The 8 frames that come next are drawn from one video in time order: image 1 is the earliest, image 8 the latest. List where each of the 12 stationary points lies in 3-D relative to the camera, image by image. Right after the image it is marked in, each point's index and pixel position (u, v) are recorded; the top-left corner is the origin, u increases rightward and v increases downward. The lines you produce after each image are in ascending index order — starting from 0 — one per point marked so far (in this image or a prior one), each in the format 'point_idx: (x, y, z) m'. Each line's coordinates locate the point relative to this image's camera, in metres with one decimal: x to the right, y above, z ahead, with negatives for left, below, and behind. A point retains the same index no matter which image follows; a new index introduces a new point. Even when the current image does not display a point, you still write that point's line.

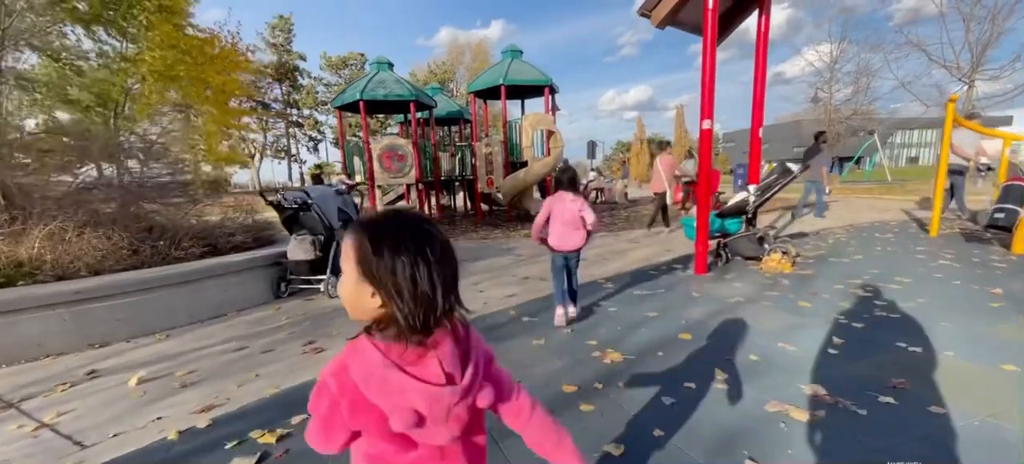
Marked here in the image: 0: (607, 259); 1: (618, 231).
0: (+1.4, -0.4, +7.5) m
1: (+2.4, 0.0, +11.3) m
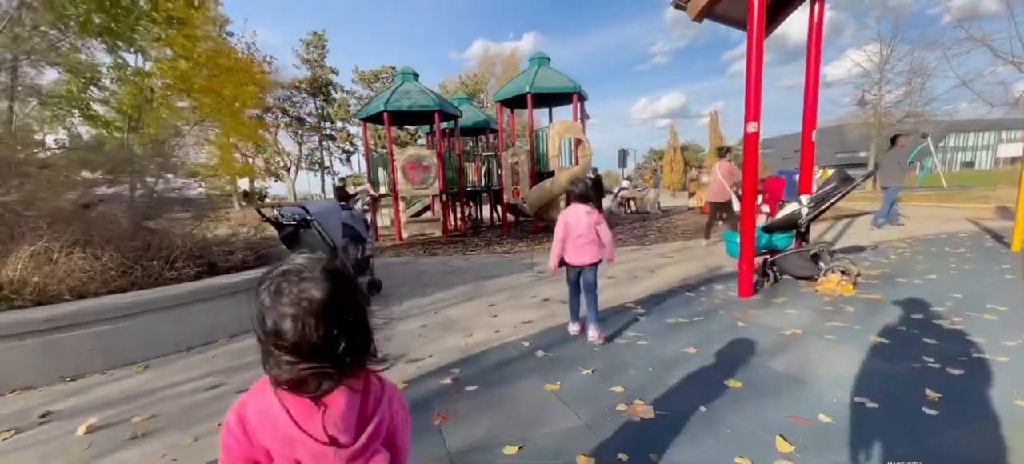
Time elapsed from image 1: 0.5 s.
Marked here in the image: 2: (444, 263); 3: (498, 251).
0: (+1.7, -0.6, +6.8) m
1: (+3.0, -0.2, +10.6) m
2: (-1.3, -0.6, +9.1) m
3: (-0.3, -0.4, +10.8) m
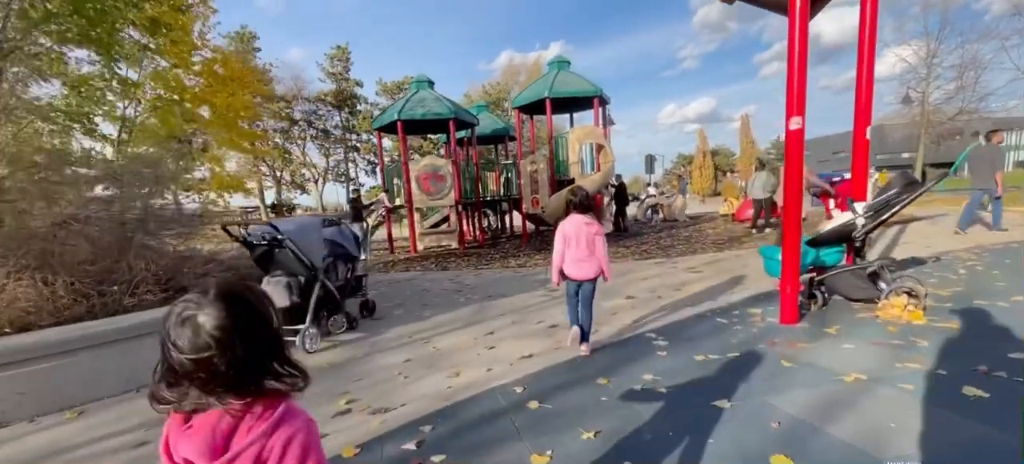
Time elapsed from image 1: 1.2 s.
0: (+1.8, -0.8, +6.0) m
1: (+3.3, -0.5, +9.7) m
2: (-1.1, -0.8, +8.5) m
3: (0.0, -0.7, +10.1) m
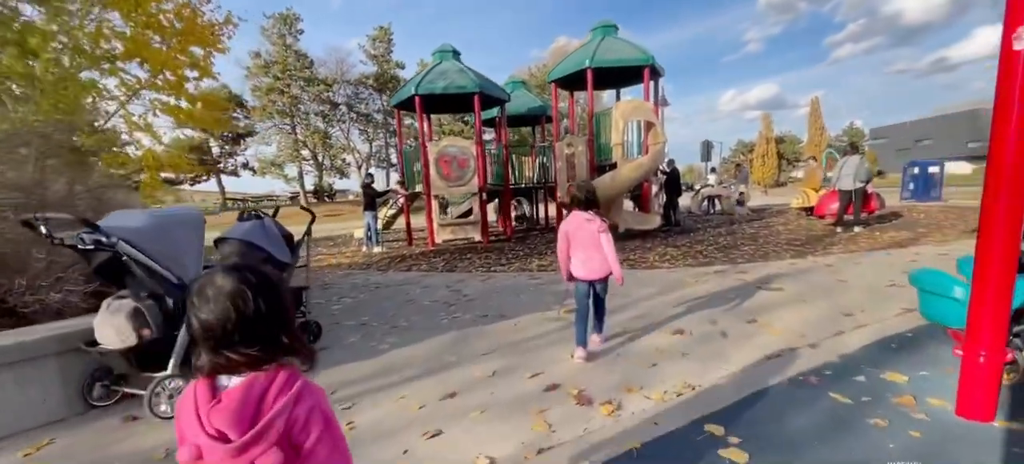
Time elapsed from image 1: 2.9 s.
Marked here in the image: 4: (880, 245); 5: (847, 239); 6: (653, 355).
0: (+1.8, -0.8, +4.1) m
1: (+3.6, -0.4, +7.6) m
2: (-0.9, -0.7, +6.8) m
3: (+0.4, -0.6, +8.3) m
4: (+6.3, -0.2, +8.4) m
5: (+6.6, -0.1, +9.7) m
6: (+1.1, -0.9, +3.6) m
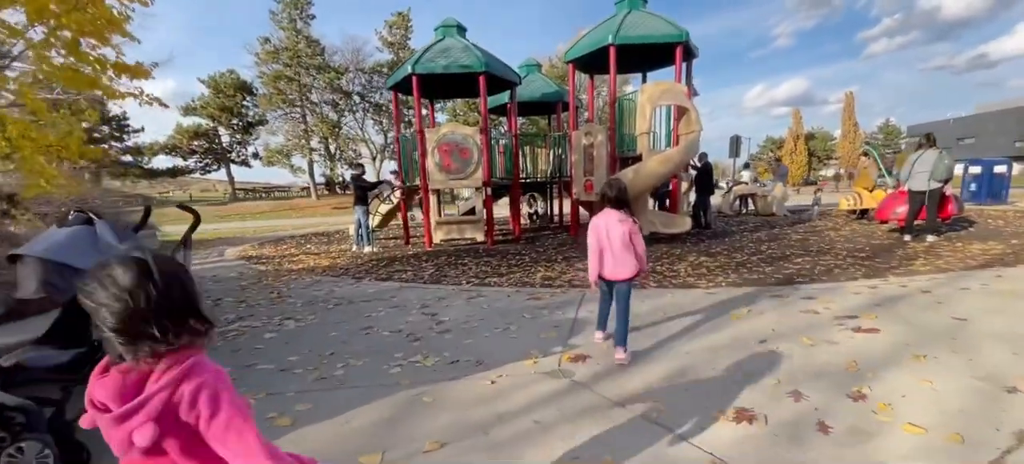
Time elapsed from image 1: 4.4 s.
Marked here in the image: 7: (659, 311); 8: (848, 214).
0: (+1.6, -1.0, +2.5) m
1: (+3.5, -0.6, +6.0) m
2: (-0.9, -0.8, +5.3) m
3: (+0.4, -0.6, +6.8) m
4: (+6.3, -0.4, +6.7) m
5: (+6.6, -0.3, +8.0) m
6: (+0.9, -1.0, +2.1) m
7: (+1.4, -0.8, +4.8) m
8: (+8.5, +0.4, +12.6) m
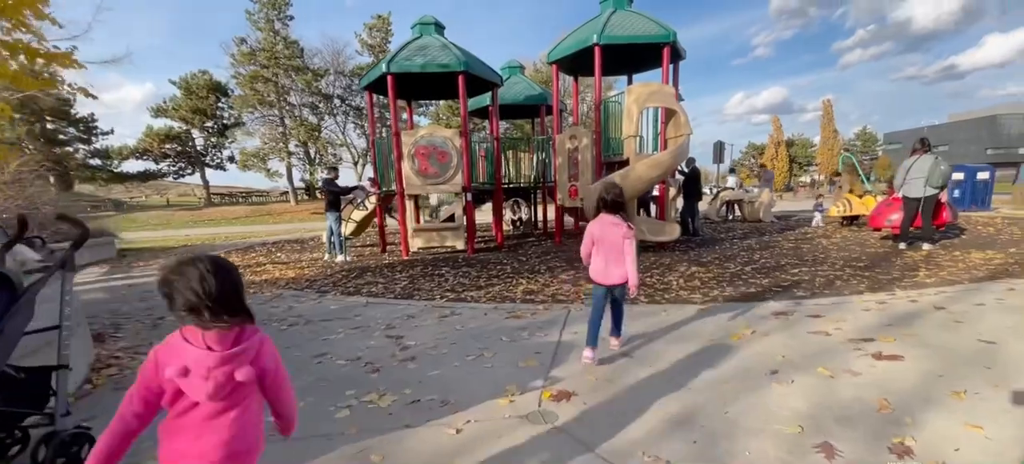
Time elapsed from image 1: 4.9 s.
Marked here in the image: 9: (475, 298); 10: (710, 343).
0: (+1.4, -1.0, +2.0) m
1: (+3.3, -0.7, +5.5) m
2: (-1.1, -0.9, +4.7) m
3: (+0.1, -0.8, +6.3) m
4: (+6.0, -0.5, +6.4) m
5: (+6.3, -0.4, +7.6) m
6: (+0.7, -1.1, +1.6) m
7: (+1.2, -0.9, +4.3) m
8: (+8.1, +0.3, +12.3) m
9: (-0.5, -0.8, +6.0) m
10: (+1.6, -0.9, +3.9) m
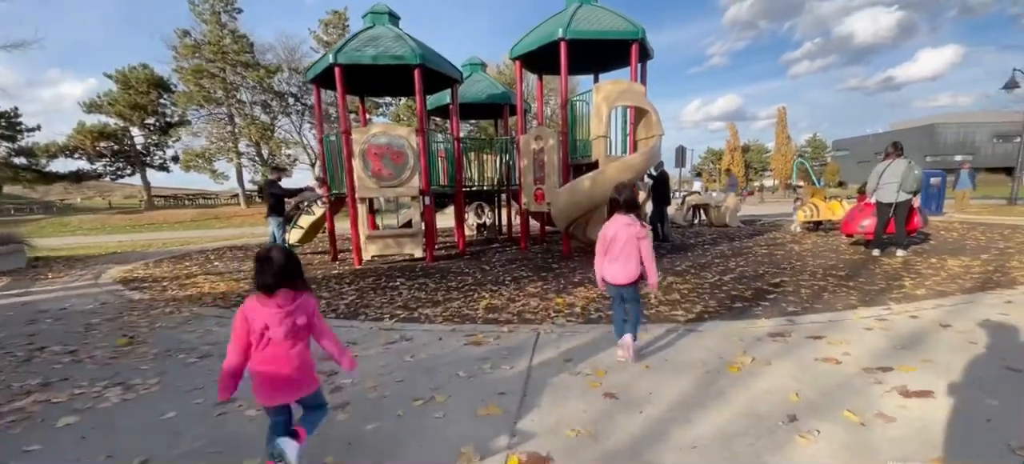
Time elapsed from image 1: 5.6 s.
0: (+1.3, -1.1, +1.4) m
1: (+2.9, -0.8, +5.0) m
2: (-1.5, -1.0, +3.9) m
3: (-0.3, -0.9, +5.6) m
4: (+5.5, -0.6, +6.1) m
5: (+5.8, -0.5, +7.4) m
6: (+0.6, -1.2, +0.9) m
7: (+0.9, -0.9, +3.7) m
8: (+7.2, +0.1, +12.1) m
9: (-0.9, -0.9, +5.3) m
10: (+1.3, -1.0, +3.3) m
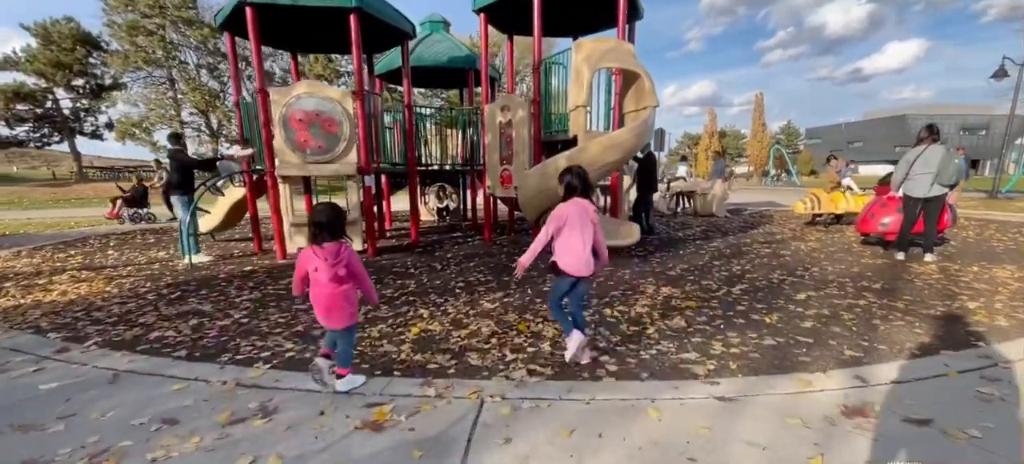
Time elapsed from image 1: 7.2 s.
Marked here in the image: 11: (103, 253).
0: (+1.0, -1.3, -0.1) m
1: (+2.5, -0.9, +3.6) m
2: (-1.9, -1.0, +2.2) m
3: (-0.8, -0.8, +3.9) m
4: (+5.0, -0.7, +4.7) m
5: (+5.2, -0.6, +6.0) m
6: (+0.4, -1.4, -0.7) m
7: (+0.5, -1.0, +2.1) m
8: (+6.4, +0.3, +10.8) m
9: (-1.3, -0.9, +3.6) m
10: (+0.9, -1.1, +1.7) m
11: (-7.2, -0.4, +8.8) m
